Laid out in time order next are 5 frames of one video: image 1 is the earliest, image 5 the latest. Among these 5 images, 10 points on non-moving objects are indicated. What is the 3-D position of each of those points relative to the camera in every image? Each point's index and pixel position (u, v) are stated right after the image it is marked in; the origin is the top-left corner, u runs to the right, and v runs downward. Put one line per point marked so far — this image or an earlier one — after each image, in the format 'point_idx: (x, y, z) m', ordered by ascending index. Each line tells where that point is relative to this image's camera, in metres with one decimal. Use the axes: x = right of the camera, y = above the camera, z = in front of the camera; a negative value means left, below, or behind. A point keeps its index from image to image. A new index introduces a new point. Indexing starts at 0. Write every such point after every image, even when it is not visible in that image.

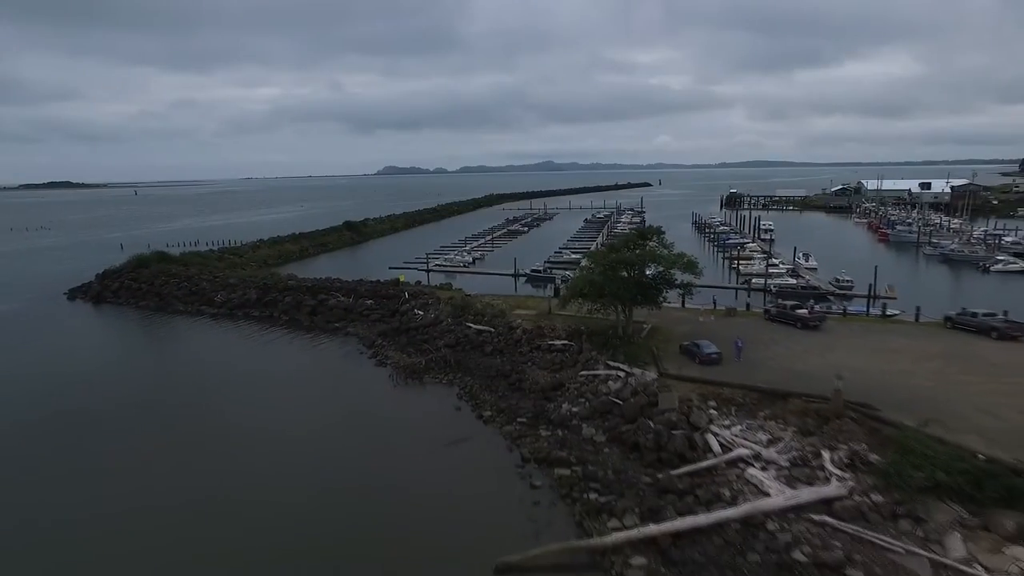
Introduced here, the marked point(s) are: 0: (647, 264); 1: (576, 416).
0: (+3.9, +0.8, +16.6) m
1: (+1.5, -2.9, +12.7) m
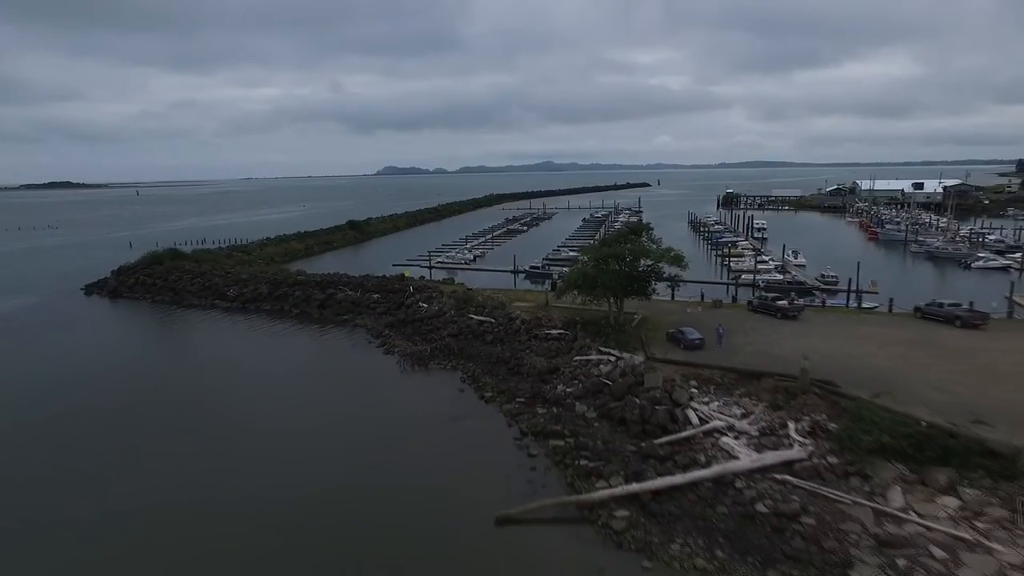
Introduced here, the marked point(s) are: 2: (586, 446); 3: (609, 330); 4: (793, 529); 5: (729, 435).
0: (+3.9, +1.0, +17.8) m
1: (+1.4, -2.6, +13.9) m
2: (+1.6, -3.3, +11.8) m
3: (+2.9, -1.2, +16.9) m
4: (+4.4, -3.7, +8.9) m
5: (+4.3, -2.9, +11.2) m
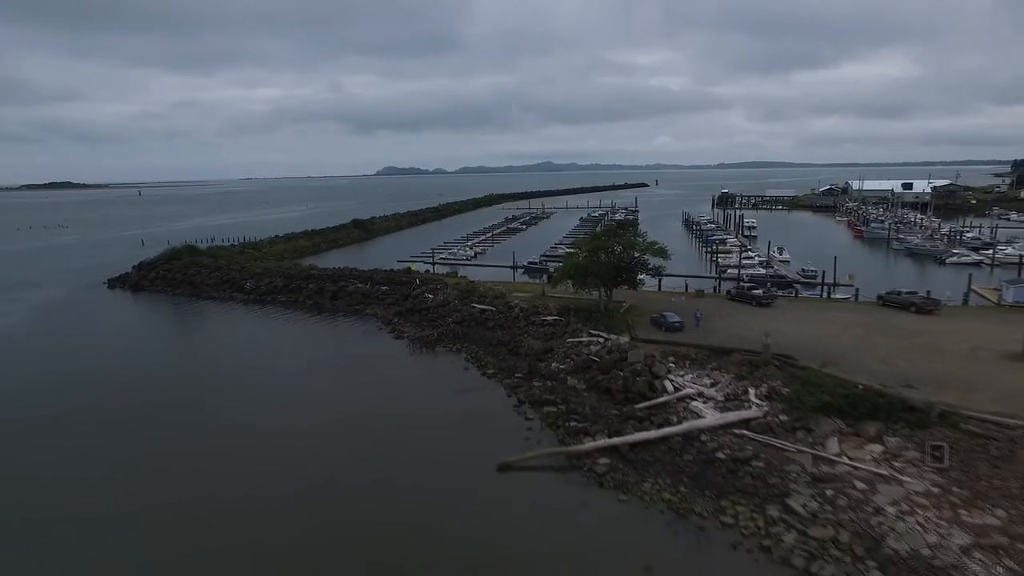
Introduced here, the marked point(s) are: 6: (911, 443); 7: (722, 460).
0: (+3.9, +1.4, +19.6) m
1: (+1.4, -2.3, +15.7) m
2: (+1.6, -2.9, +13.6) m
3: (+2.9, -0.9, +18.7) m
4: (+4.4, -3.4, +10.7) m
5: (+4.3, -2.5, +12.9) m
6: (+7.3, -2.8, +10.3) m
7: (+4.1, -3.3, +11.0) m
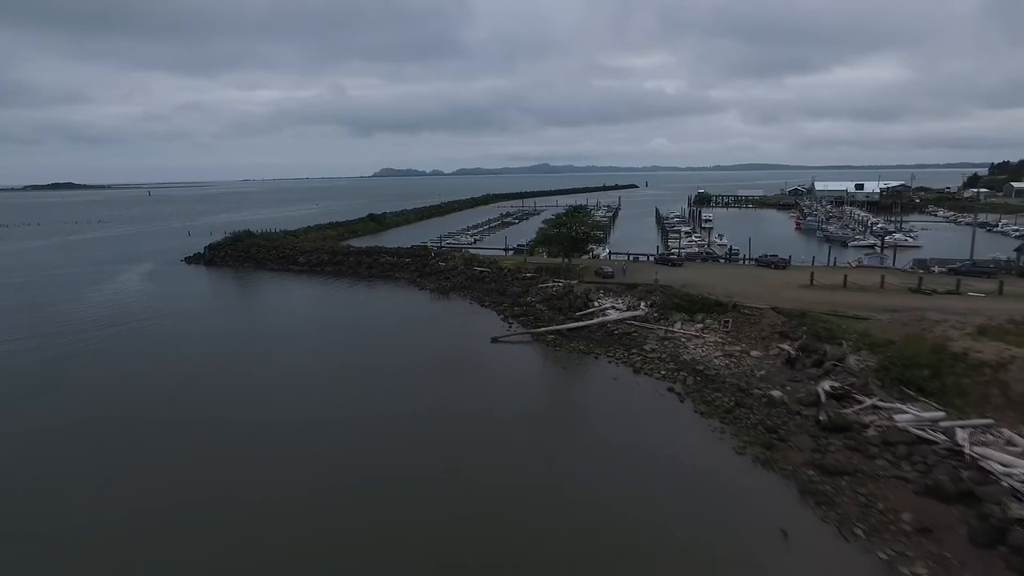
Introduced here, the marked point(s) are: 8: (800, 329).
0: (+3.4, +3.1, +28.3) m
1: (+0.9, -0.5, +24.4) m
2: (+1.1, -1.2, +22.3) m
3: (+2.4, +0.8, +27.4) m
4: (+3.9, -1.7, +19.3) m
5: (+3.8, -0.8, +21.6) m
6: (+6.9, -1.1, +19.0) m
7: (+3.6, -1.6, +19.6) m
8: (+8.4, -1.2, +16.5) m
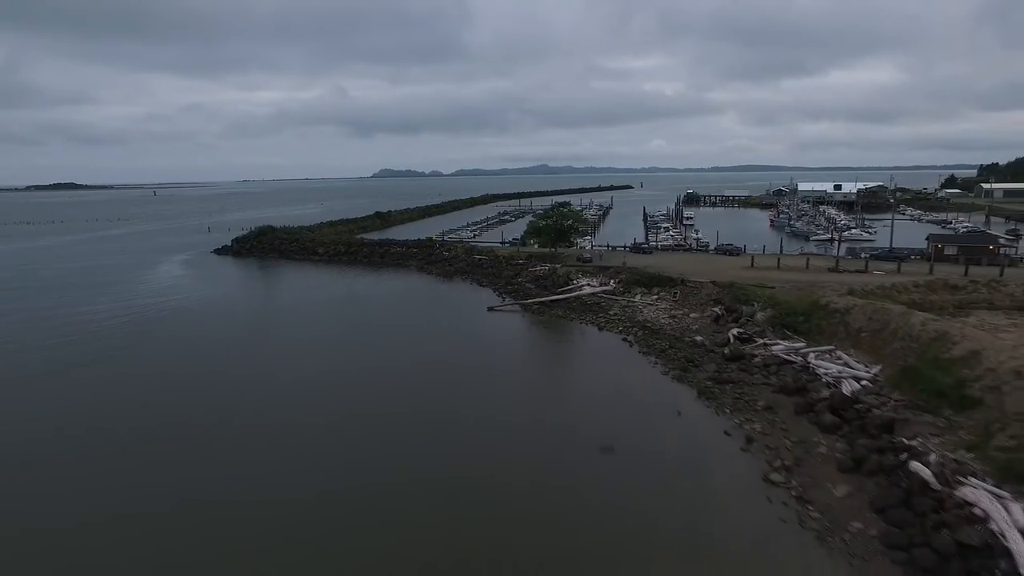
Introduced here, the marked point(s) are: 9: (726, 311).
0: (+3.1, +4.0, +33.0) m
1: (+0.6, +0.4, +29.0) m
2: (+0.7, -0.3, +26.9) m
3: (+2.0, +1.7, +32.0) m
4: (+3.6, -0.8, +24.0) m
5: (+3.5, +0.1, +26.3) m
6: (+6.5, -0.2, +23.7) m
7: (+3.3, -0.7, +24.3) m
8: (+8.1, -0.3, +21.2) m
9: (+7.6, -0.8, +20.2) m
